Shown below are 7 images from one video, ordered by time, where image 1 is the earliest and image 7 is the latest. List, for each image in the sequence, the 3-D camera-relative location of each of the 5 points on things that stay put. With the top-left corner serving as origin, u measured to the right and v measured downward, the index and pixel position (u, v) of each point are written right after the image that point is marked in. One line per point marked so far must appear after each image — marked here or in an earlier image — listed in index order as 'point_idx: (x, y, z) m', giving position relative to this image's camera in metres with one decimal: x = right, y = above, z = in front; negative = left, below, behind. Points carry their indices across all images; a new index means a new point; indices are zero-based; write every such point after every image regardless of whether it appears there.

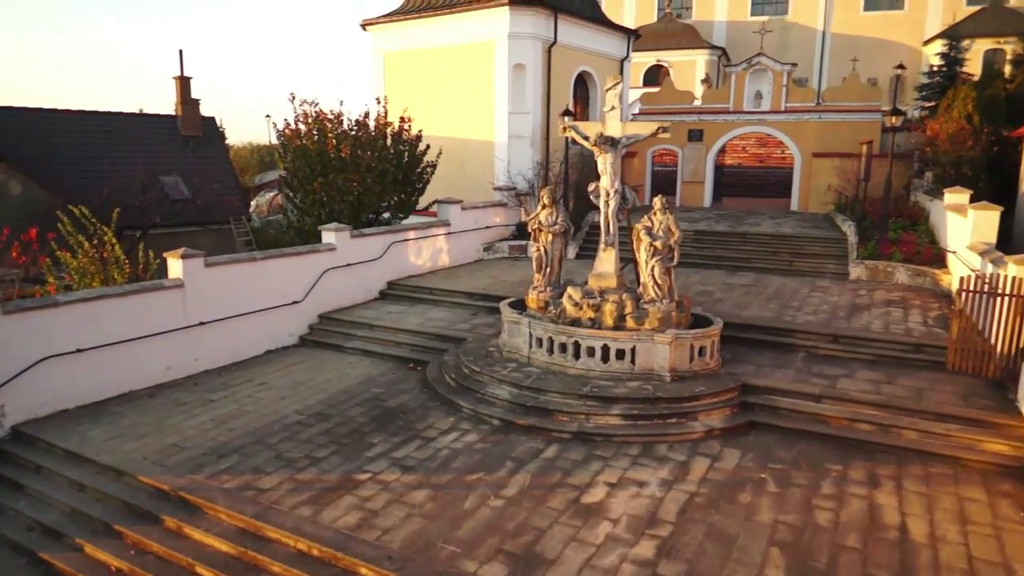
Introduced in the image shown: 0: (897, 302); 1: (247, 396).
0: (+5.9, -0.2, +10.8) m
1: (-3.3, -1.3, +8.8) m
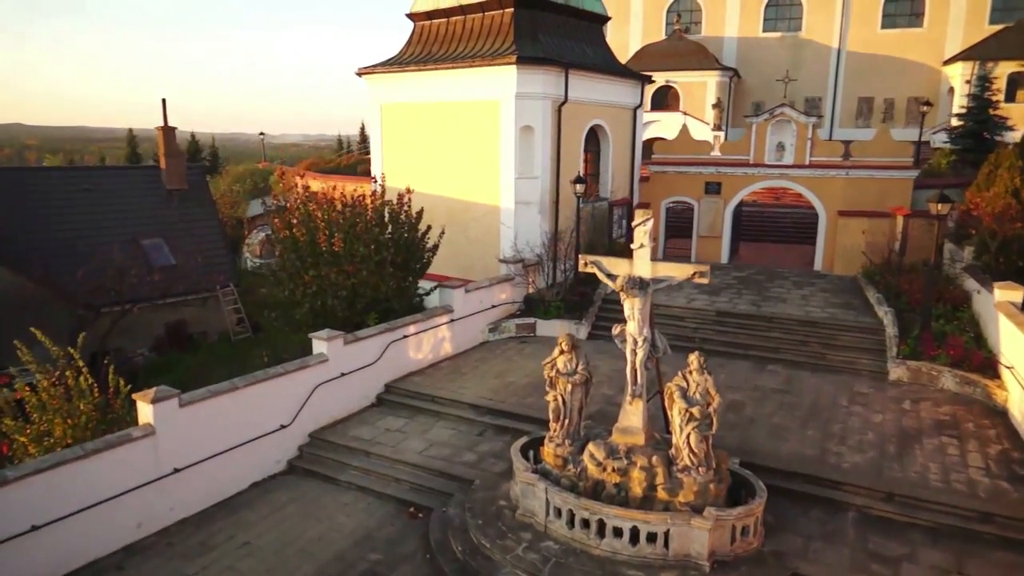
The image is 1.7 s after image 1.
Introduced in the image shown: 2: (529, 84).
0: (+6.1, -1.9, +9.8) m
1: (-3.2, -3.1, +7.8) m
2: (+0.3, +4.0, +14.0) m
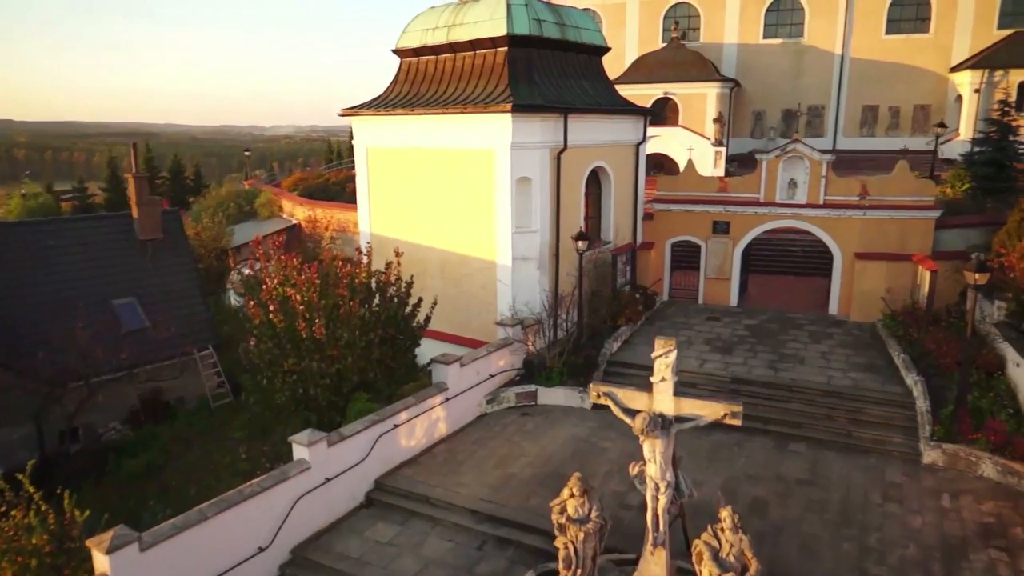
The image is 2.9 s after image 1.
0: (+6.1, -3.1, +8.9) m
1: (-3.1, -4.4, +6.9) m
2: (+0.2, +2.8, +13.0) m
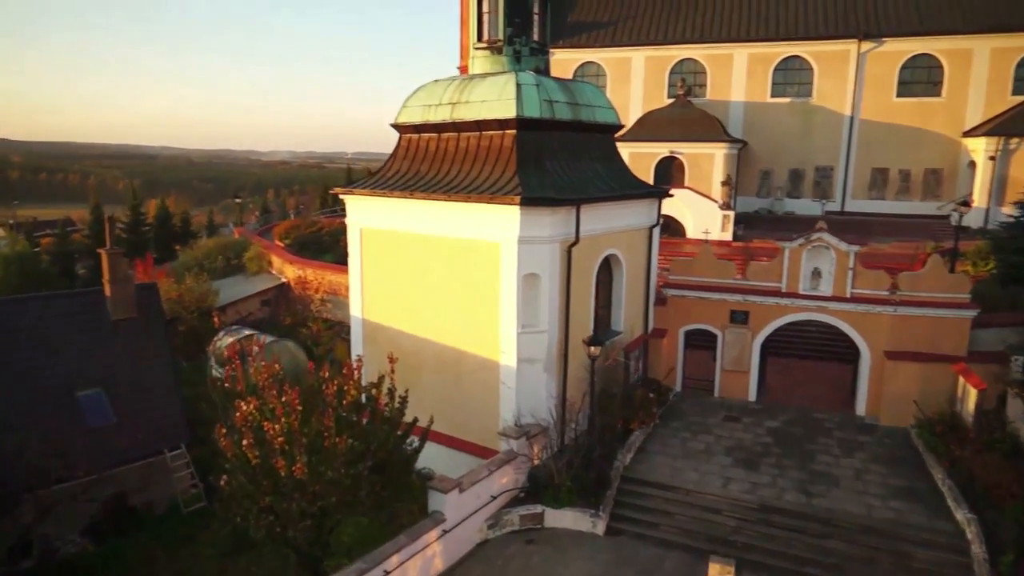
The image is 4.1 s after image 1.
0: (+6.2, -4.8, +7.6) m
1: (-3.0, -5.9, +5.5) m
2: (+0.4, +1.0, +11.9) m
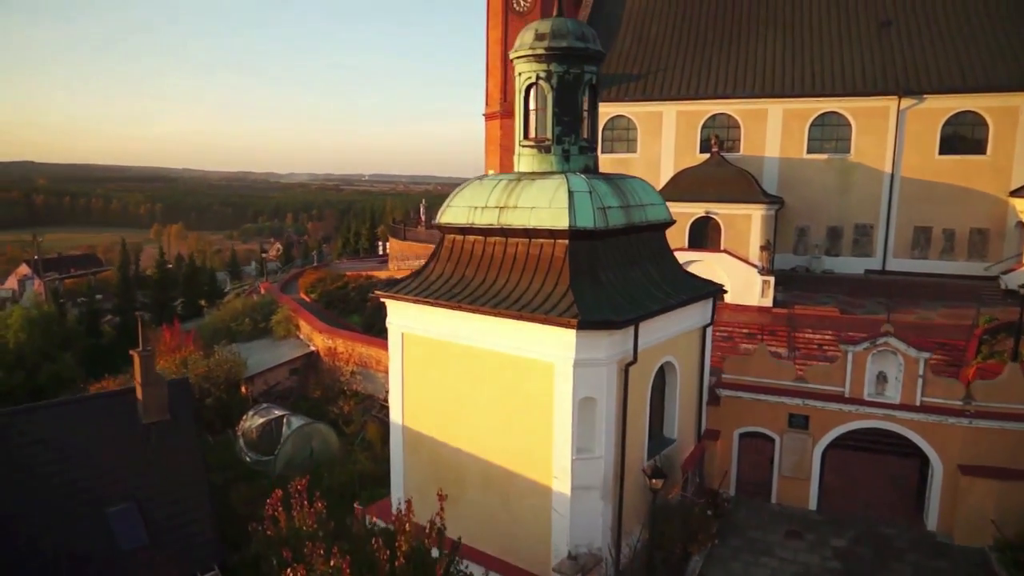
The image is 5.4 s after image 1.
0: (+7.0, -6.7, +6.7) m
1: (-2.3, -7.7, +4.7) m
2: (+1.3, -1.0, +11.2) m
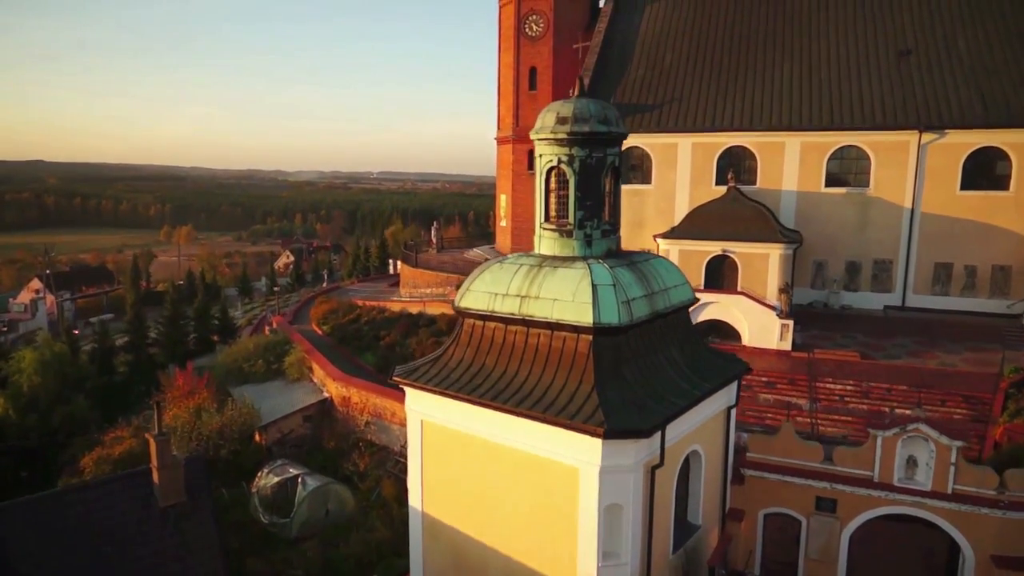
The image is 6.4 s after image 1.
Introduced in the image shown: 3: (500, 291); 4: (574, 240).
0: (+7.3, -8.3, +6.3) m
1: (-2.0, -9.4, +4.5) m
2: (+1.6, -2.6, +10.9) m
3: (-0.2, -0.1, +12.9) m
4: (+1.1, +0.9, +13.1) m
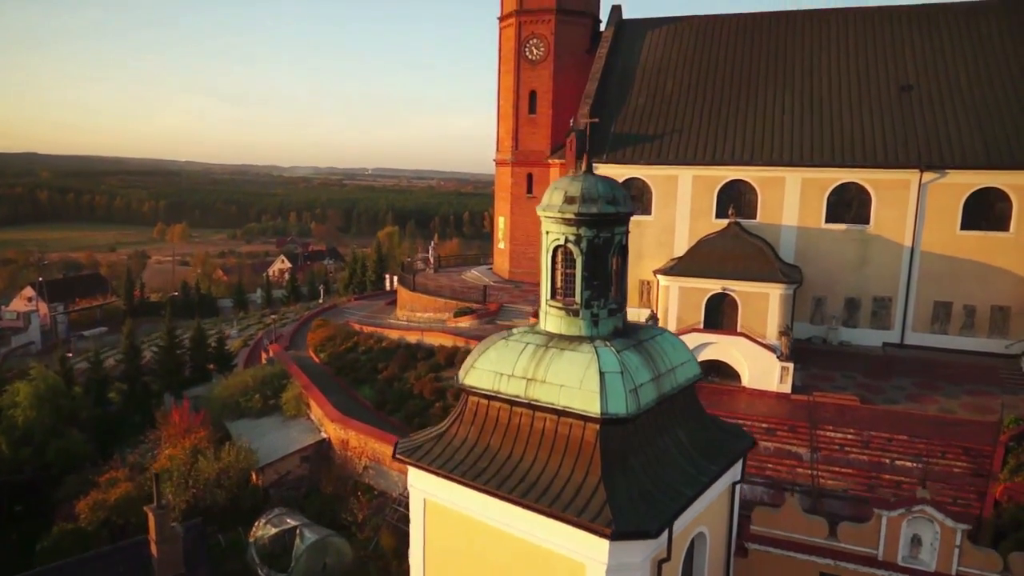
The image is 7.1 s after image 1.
0: (+7.4, -9.9, +6.3) m
1: (-1.9, -10.9, +4.4) m
2: (+1.7, -4.1, +10.8) m
3: (-0.1, -1.5, +12.8) m
4: (+1.3, -0.6, +12.9) m
